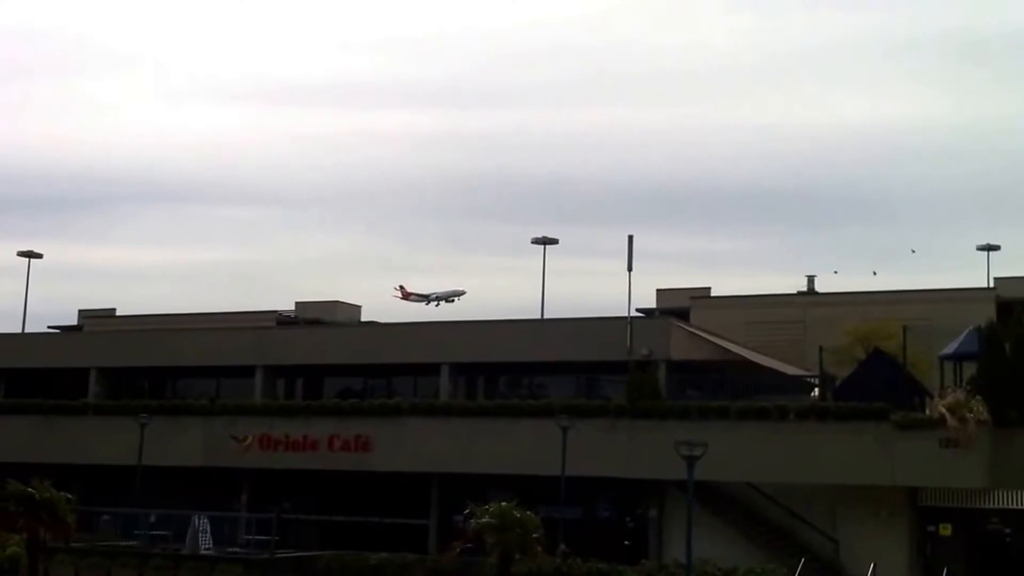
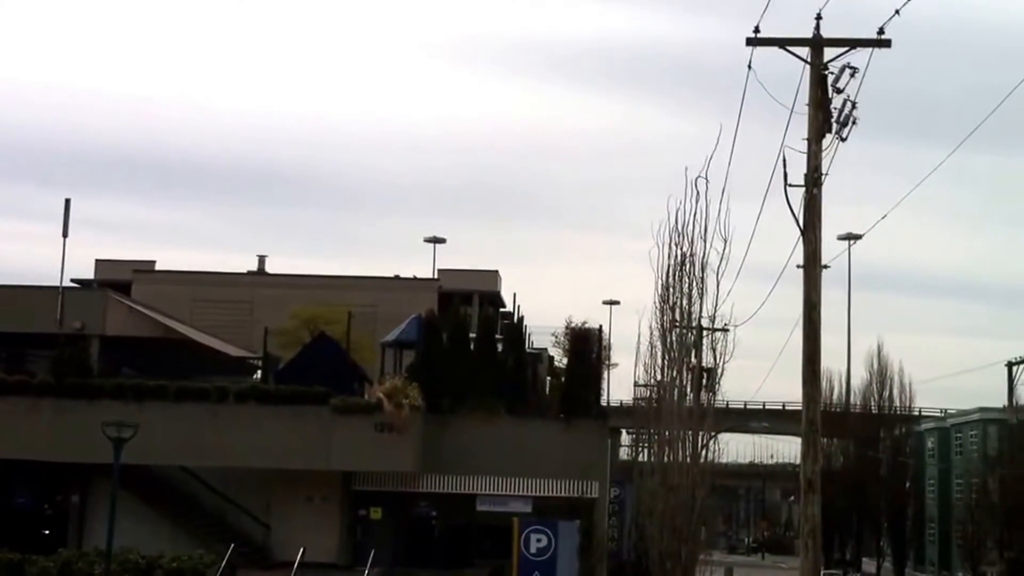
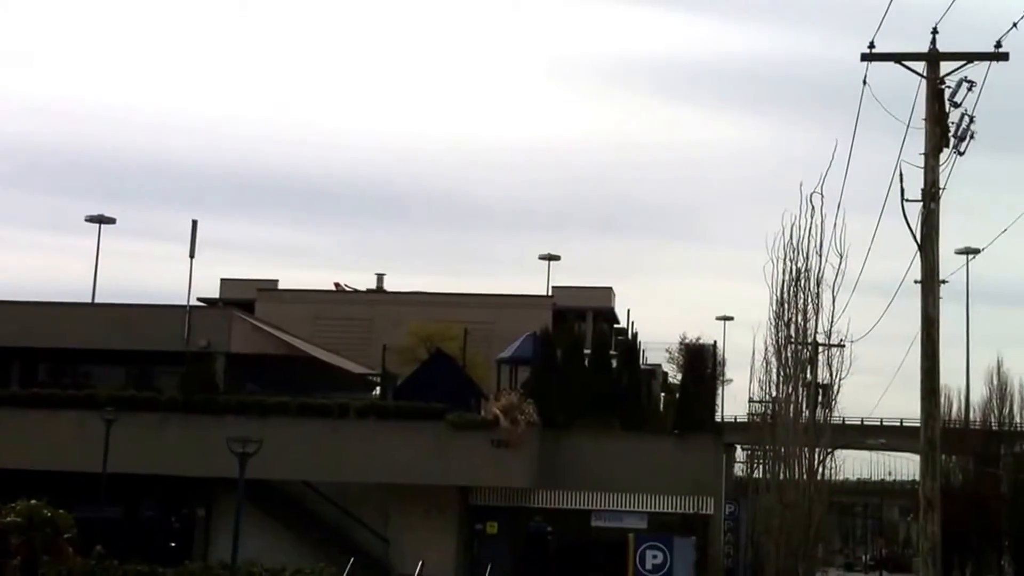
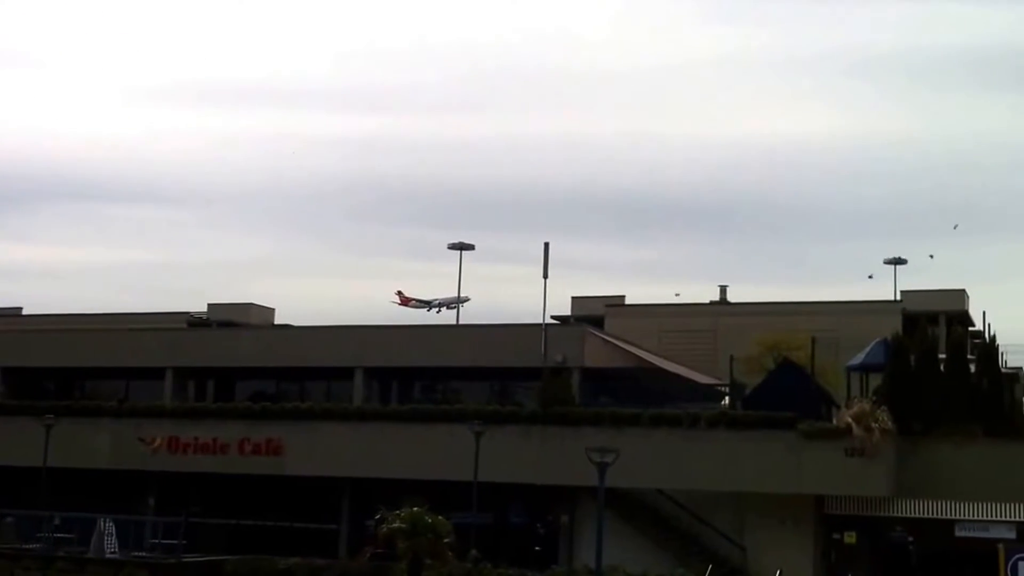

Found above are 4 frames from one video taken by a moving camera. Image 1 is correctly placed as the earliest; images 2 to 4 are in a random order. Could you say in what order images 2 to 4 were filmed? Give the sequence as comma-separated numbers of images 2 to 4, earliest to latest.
4, 3, 2
